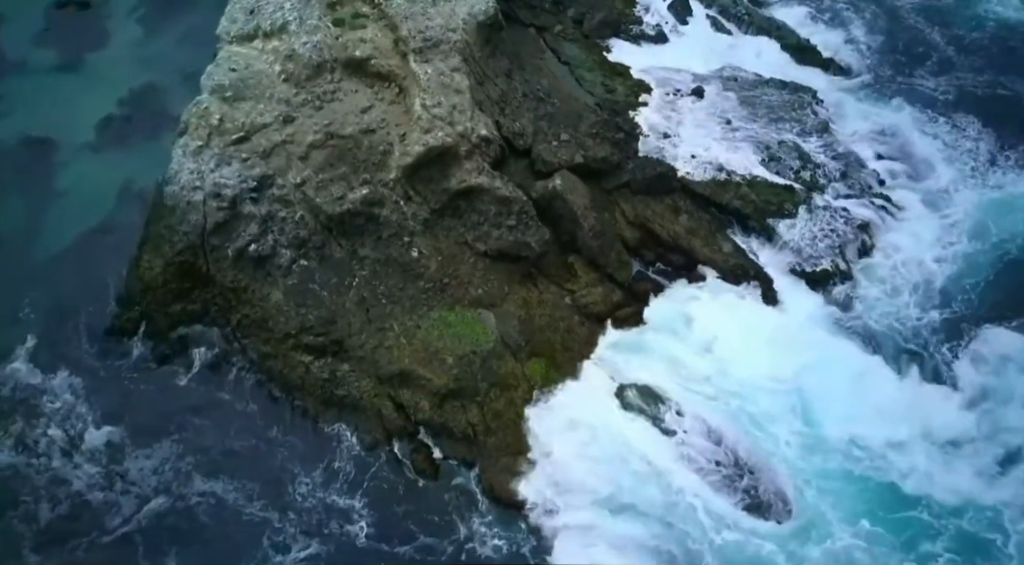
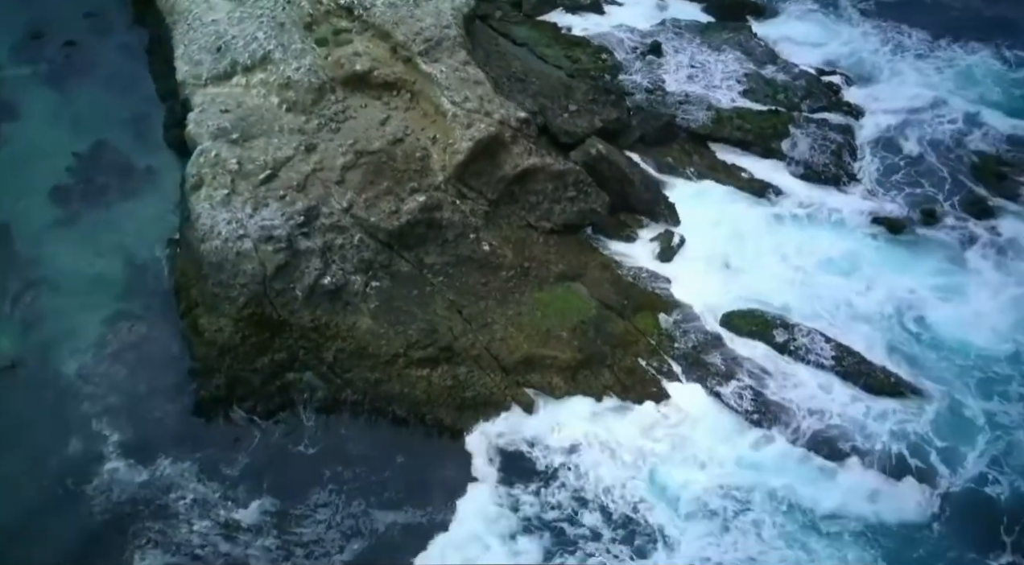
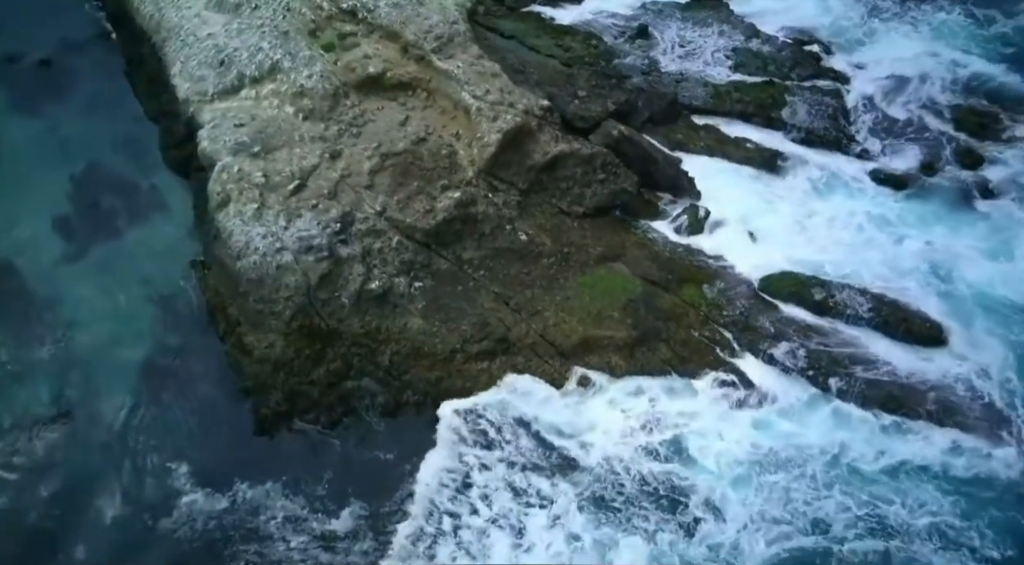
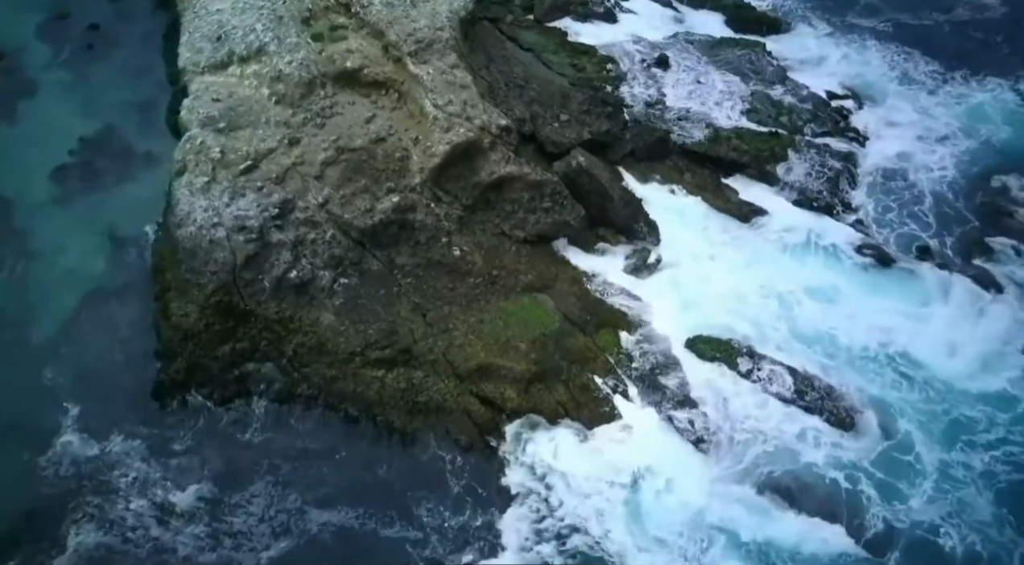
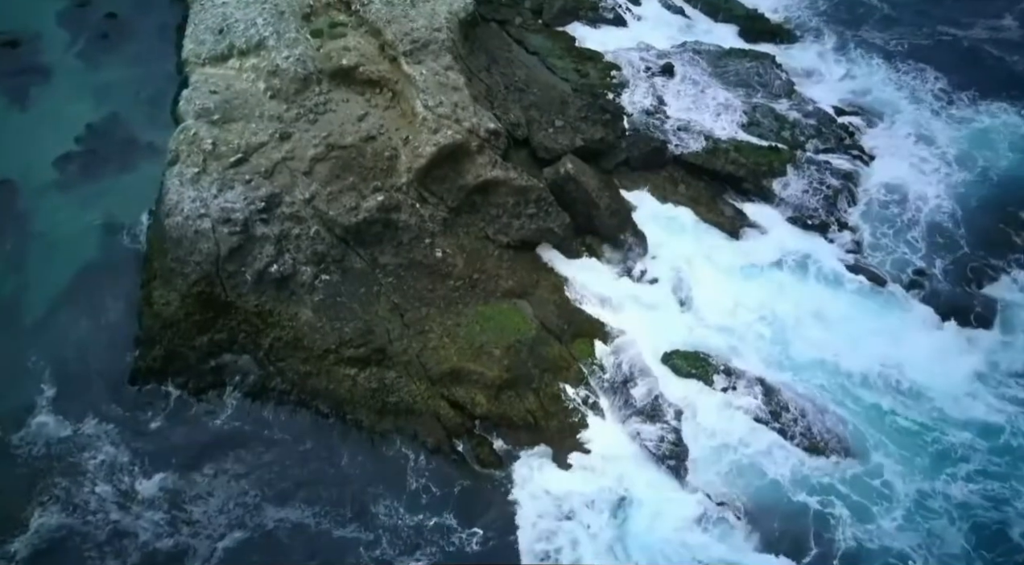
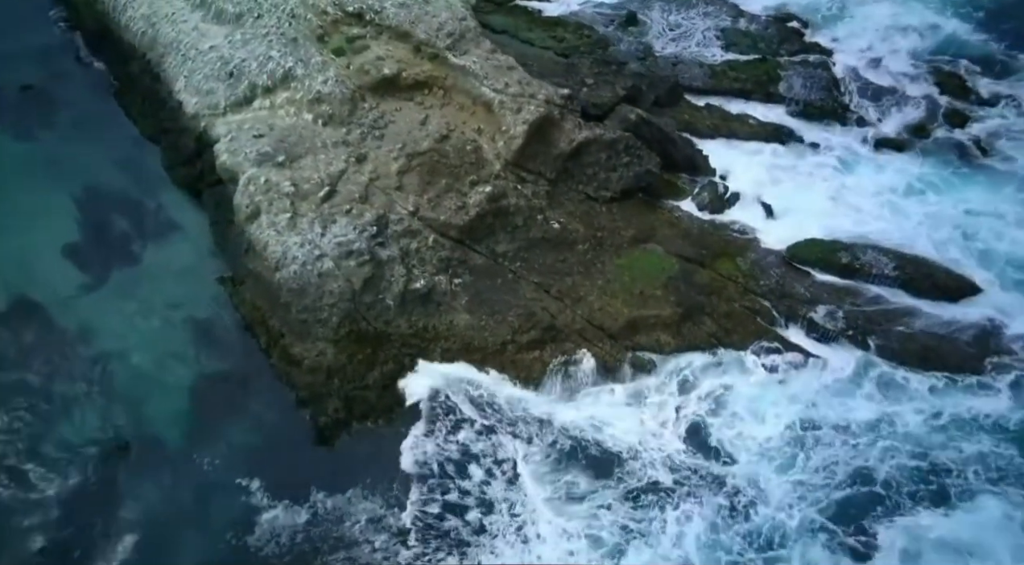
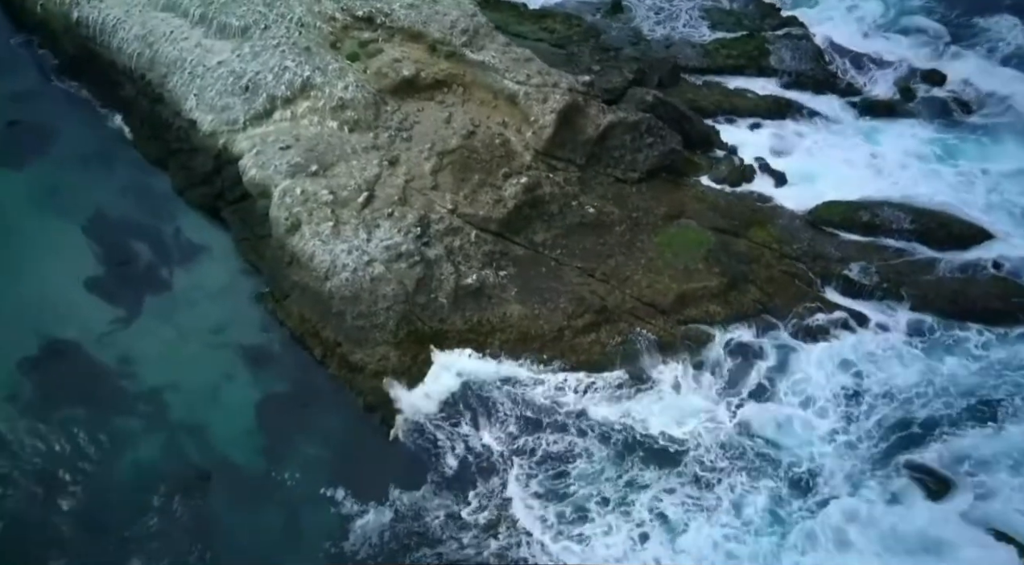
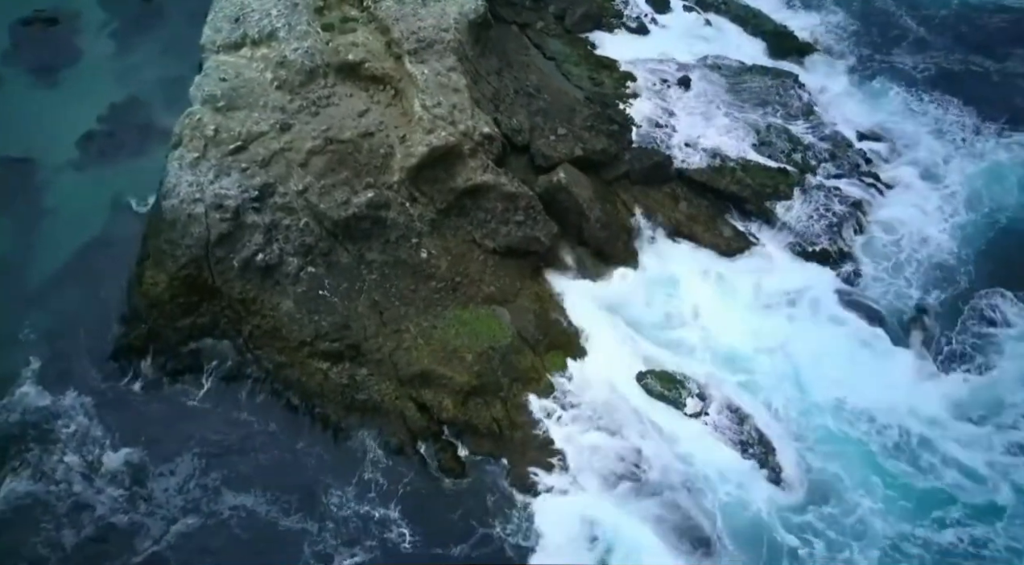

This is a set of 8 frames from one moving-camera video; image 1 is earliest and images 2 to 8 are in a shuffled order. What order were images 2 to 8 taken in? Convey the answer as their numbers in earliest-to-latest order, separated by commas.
8, 5, 4, 2, 3, 6, 7
